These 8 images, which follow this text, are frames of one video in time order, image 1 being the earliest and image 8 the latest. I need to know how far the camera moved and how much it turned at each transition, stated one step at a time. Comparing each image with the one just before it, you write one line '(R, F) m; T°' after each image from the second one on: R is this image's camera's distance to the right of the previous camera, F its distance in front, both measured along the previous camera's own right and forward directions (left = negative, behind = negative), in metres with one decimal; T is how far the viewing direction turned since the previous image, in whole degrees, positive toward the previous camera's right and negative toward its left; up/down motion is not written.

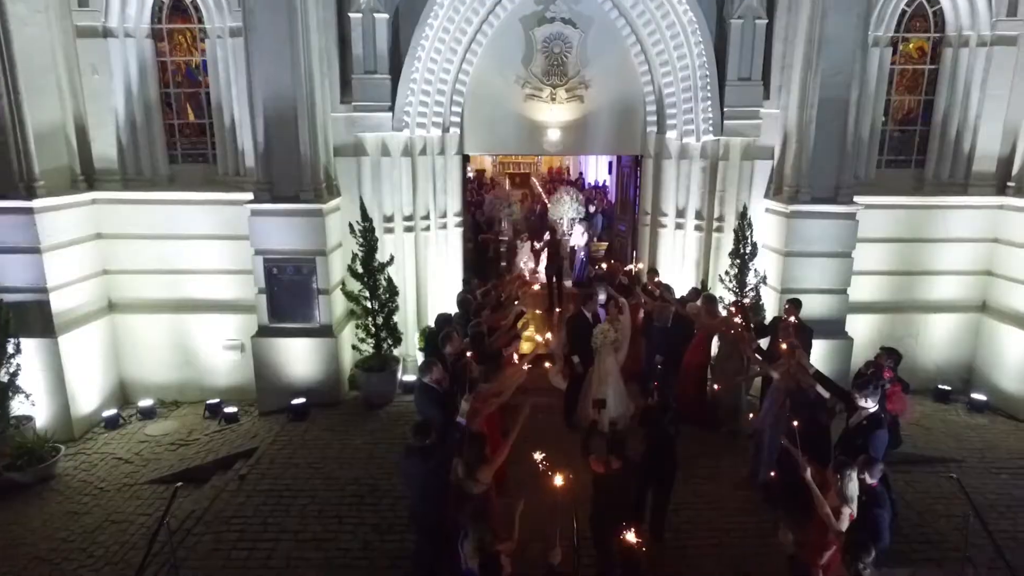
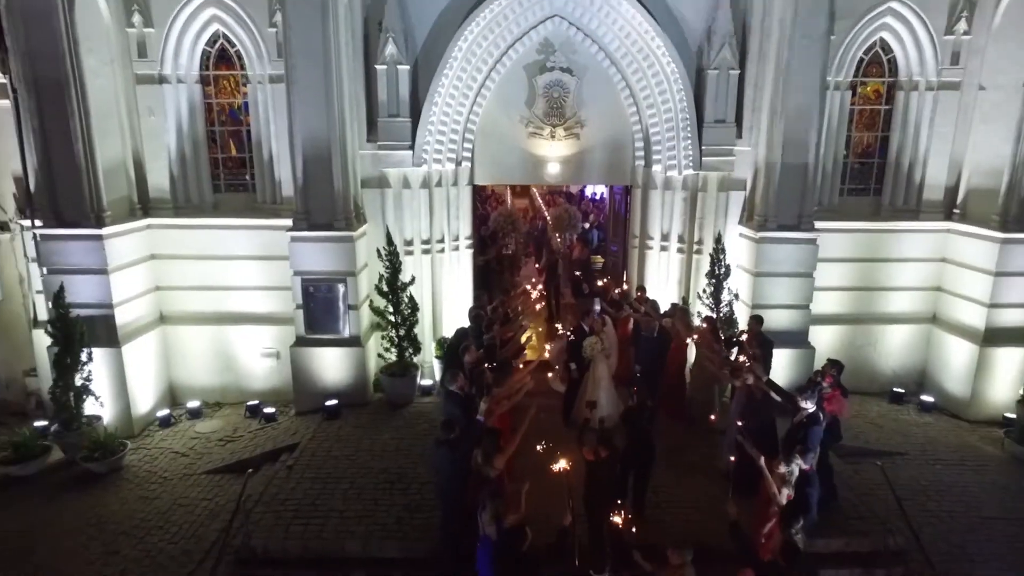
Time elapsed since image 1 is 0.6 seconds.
(-0.1, -1.2) m; 0°
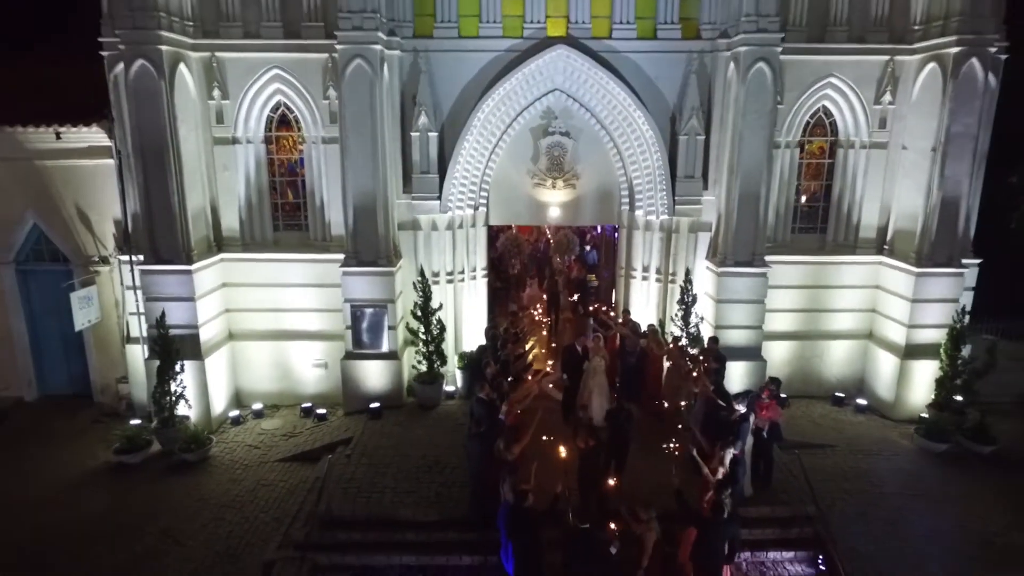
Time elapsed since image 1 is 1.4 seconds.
(-0.1, -2.1) m; 0°
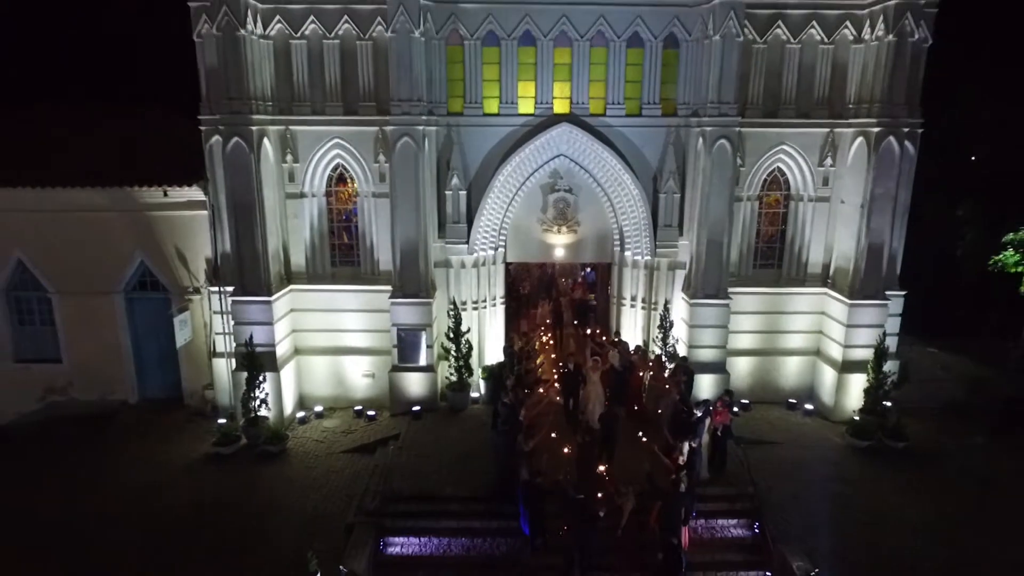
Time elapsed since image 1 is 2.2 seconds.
(-0.2, -2.8) m; 0°
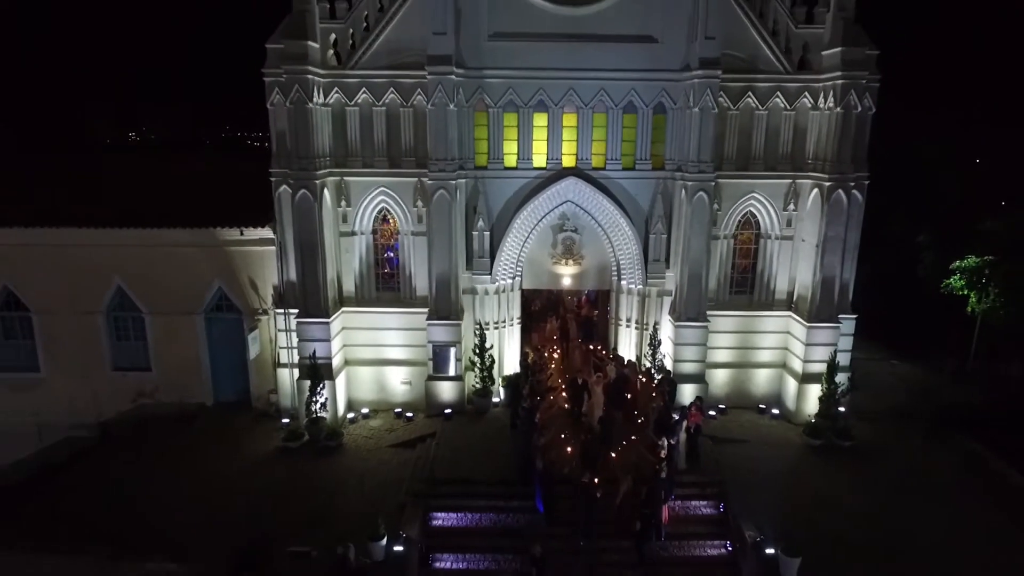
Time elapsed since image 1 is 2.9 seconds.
(-0.3, -2.9) m; 0°
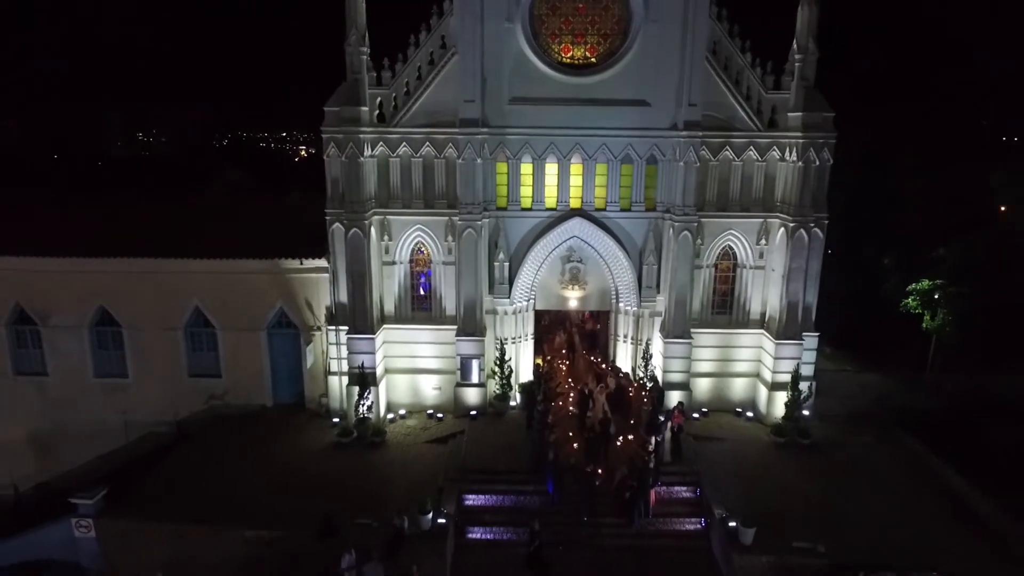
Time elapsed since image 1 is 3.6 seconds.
(-0.3, -3.2) m; 0°
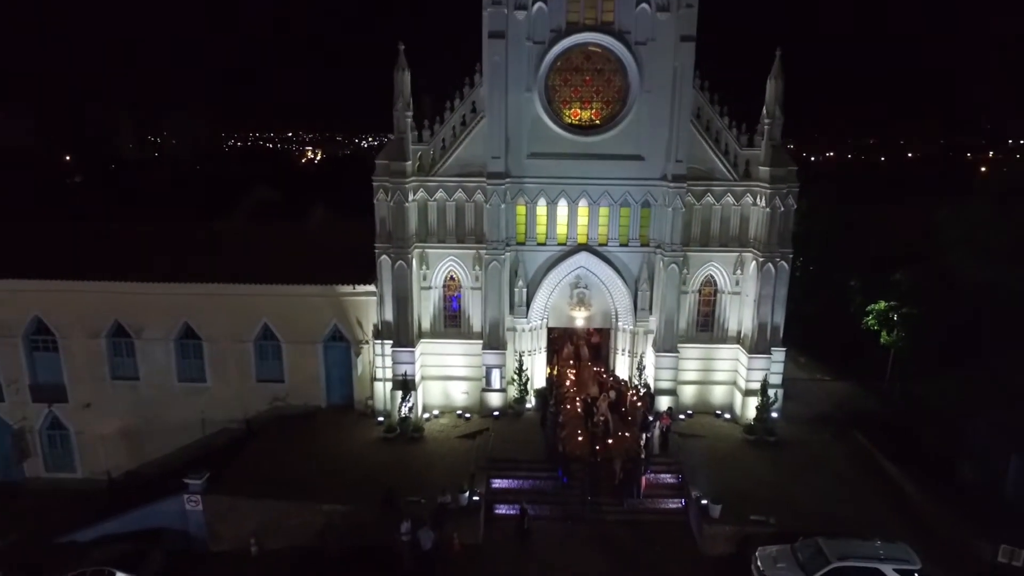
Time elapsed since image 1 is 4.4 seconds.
(-0.5, -4.0) m; 0°
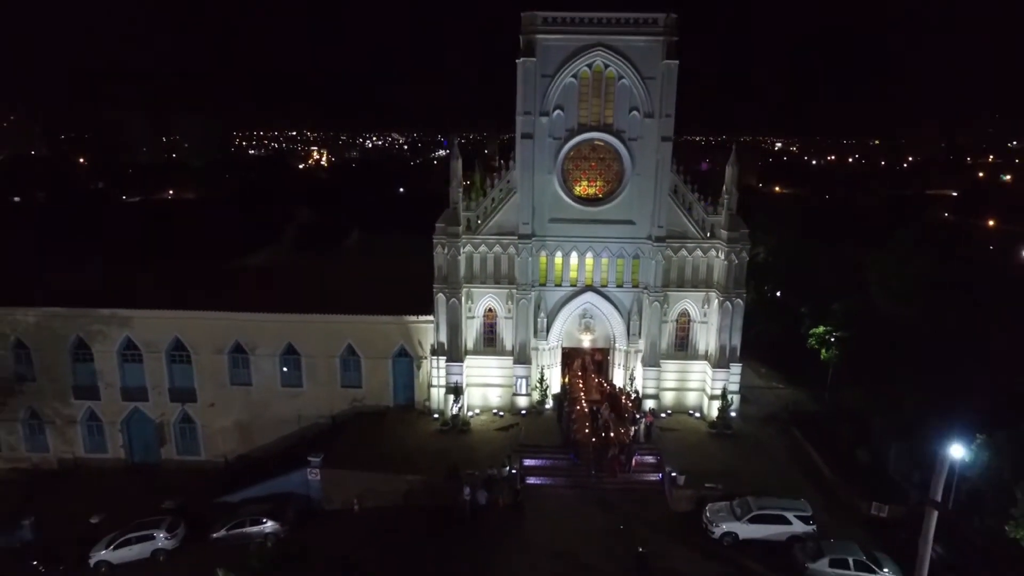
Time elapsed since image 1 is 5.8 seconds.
(-1.0, -8.0) m; 0°
